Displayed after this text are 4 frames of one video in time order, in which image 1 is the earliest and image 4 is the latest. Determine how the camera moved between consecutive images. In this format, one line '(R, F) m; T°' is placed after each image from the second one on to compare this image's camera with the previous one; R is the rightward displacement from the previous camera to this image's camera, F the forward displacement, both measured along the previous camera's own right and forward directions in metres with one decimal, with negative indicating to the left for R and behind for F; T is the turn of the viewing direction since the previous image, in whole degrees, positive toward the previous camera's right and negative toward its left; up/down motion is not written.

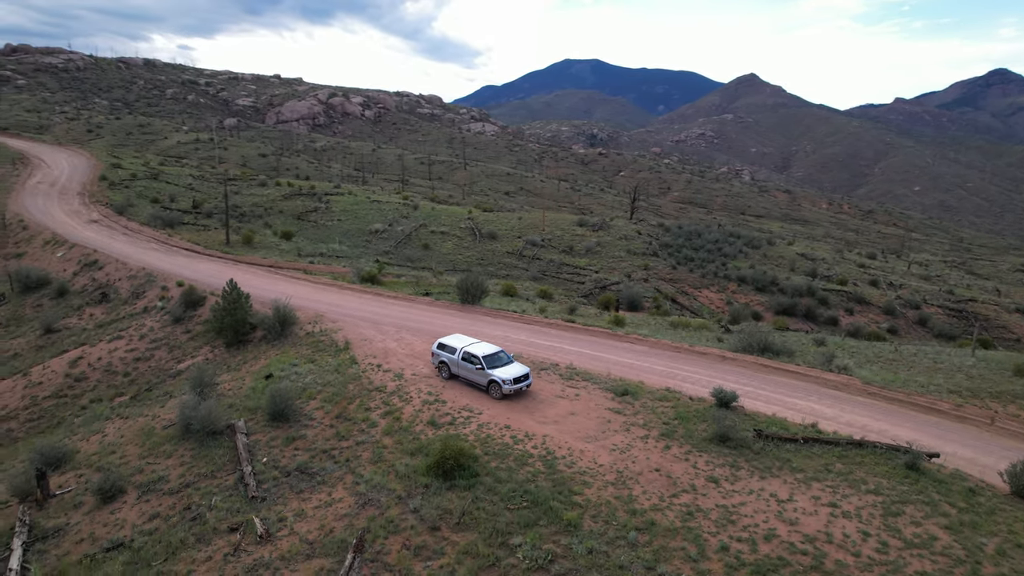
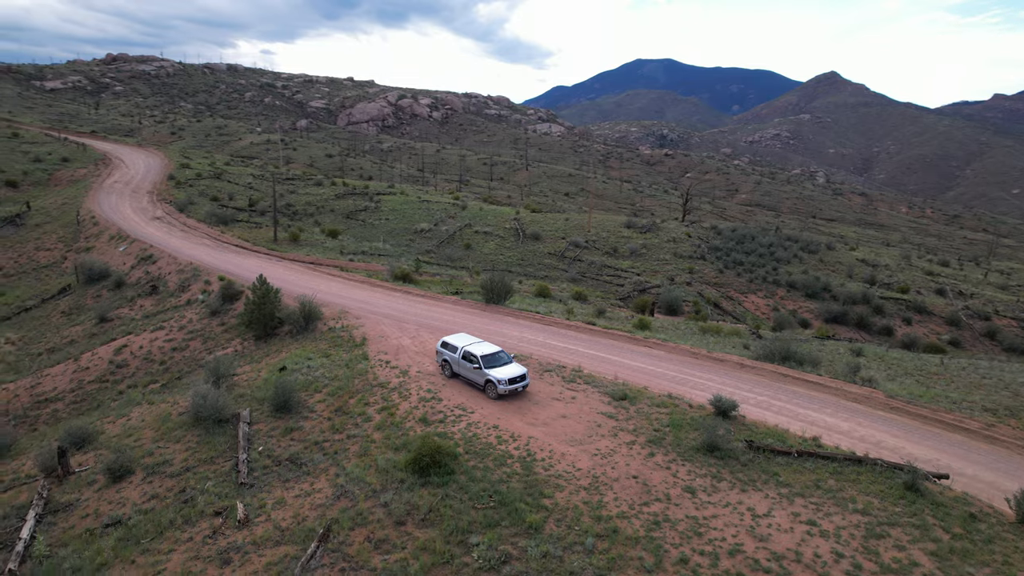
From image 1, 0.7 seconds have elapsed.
(+1.8, +0.1) m; -6°
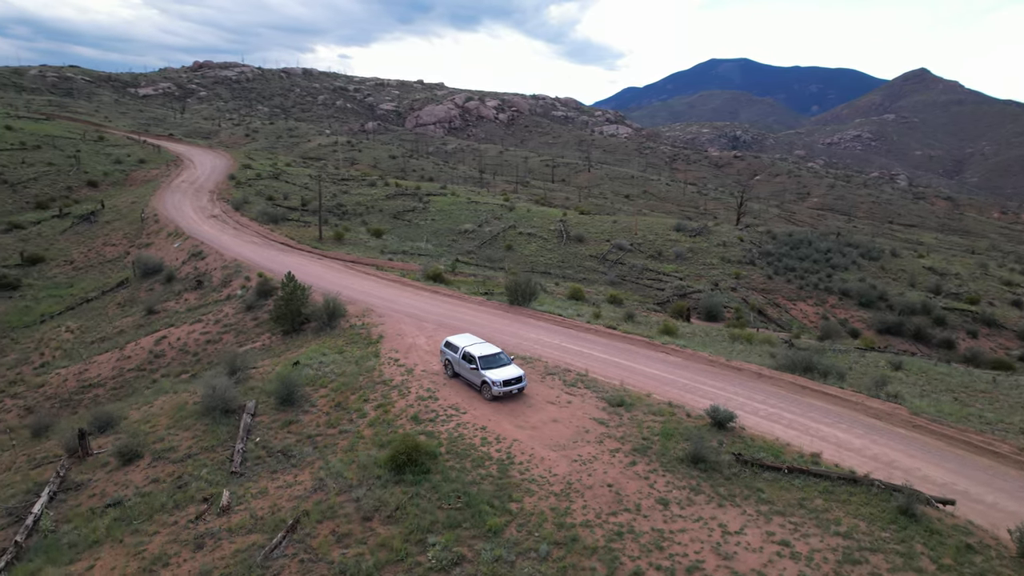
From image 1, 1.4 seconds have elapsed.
(+1.8, +0.2) m; -6°
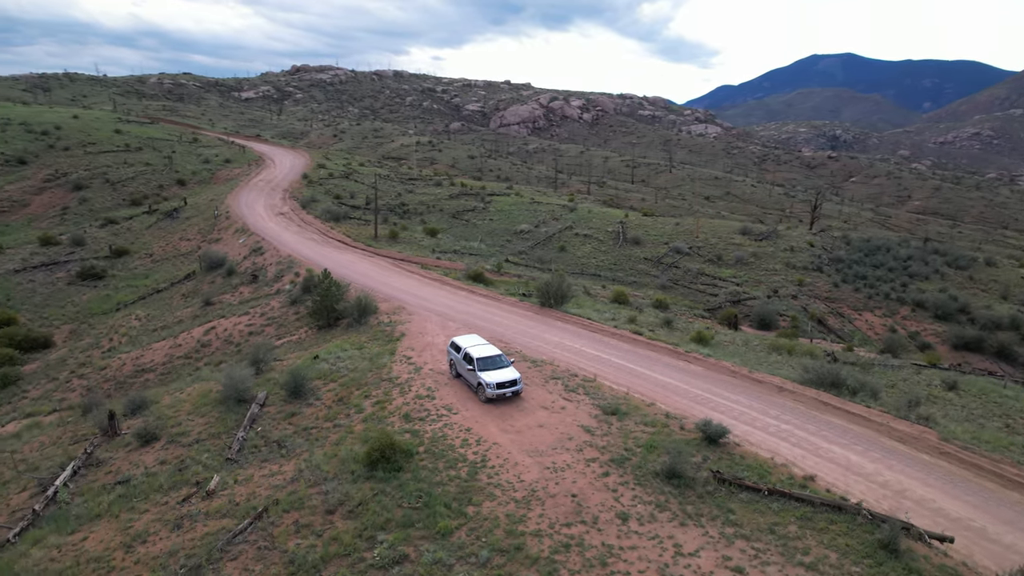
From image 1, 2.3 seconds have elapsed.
(+2.3, +0.2) m; -8°
